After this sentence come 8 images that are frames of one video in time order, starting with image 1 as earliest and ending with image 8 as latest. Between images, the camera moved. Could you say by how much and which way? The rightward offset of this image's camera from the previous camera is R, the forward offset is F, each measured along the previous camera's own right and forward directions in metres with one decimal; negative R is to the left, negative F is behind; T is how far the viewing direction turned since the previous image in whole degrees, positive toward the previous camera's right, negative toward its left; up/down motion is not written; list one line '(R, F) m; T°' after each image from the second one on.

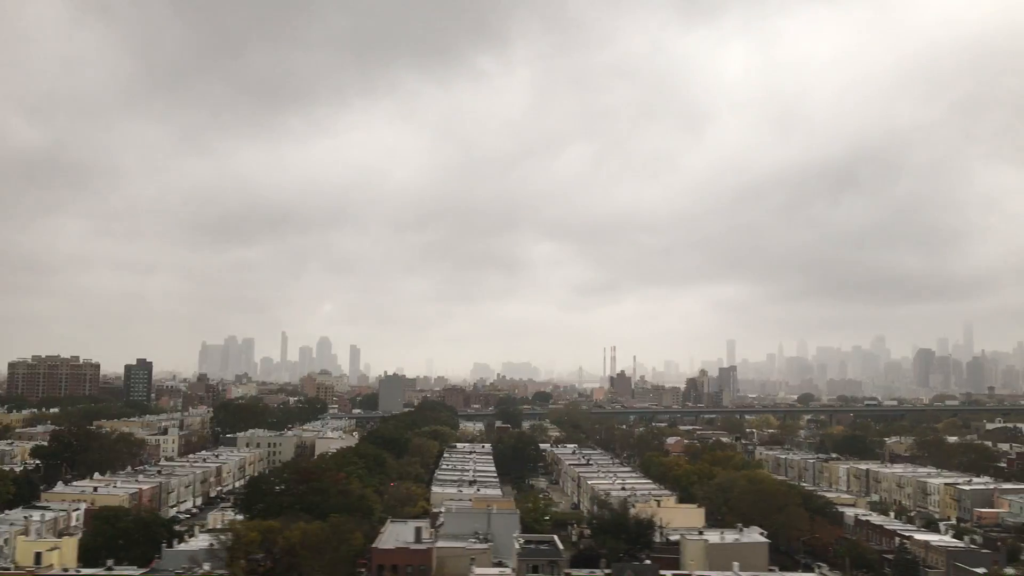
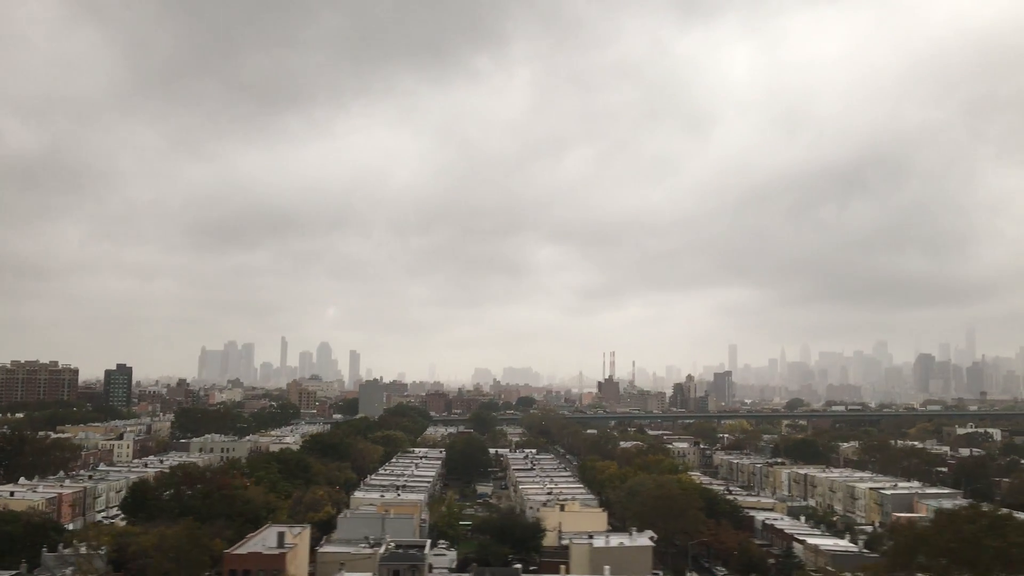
(+2.6, +0.1) m; 0°
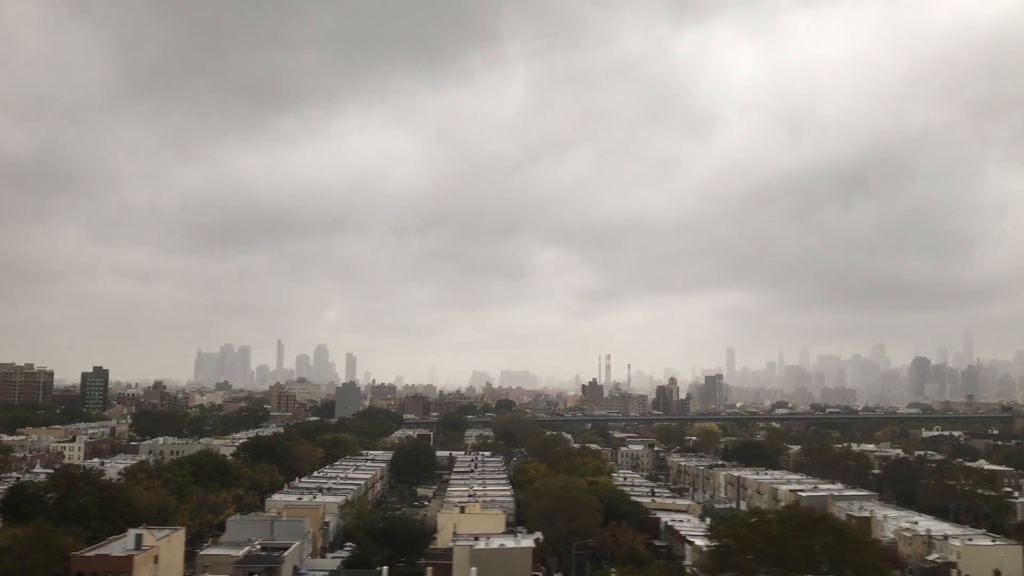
(+2.6, +0.1) m; 0°
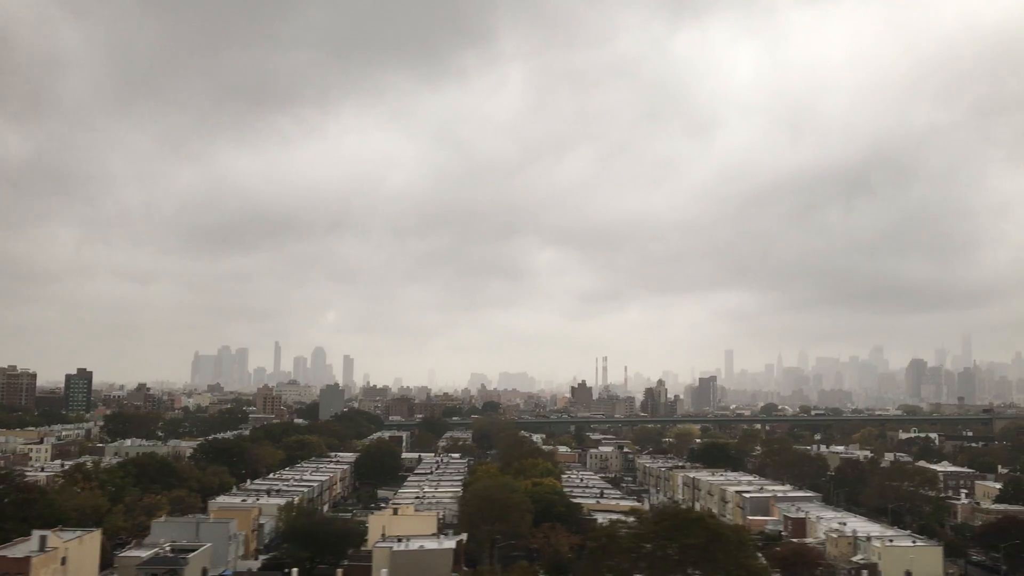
(+1.7, 0.0) m; 0°
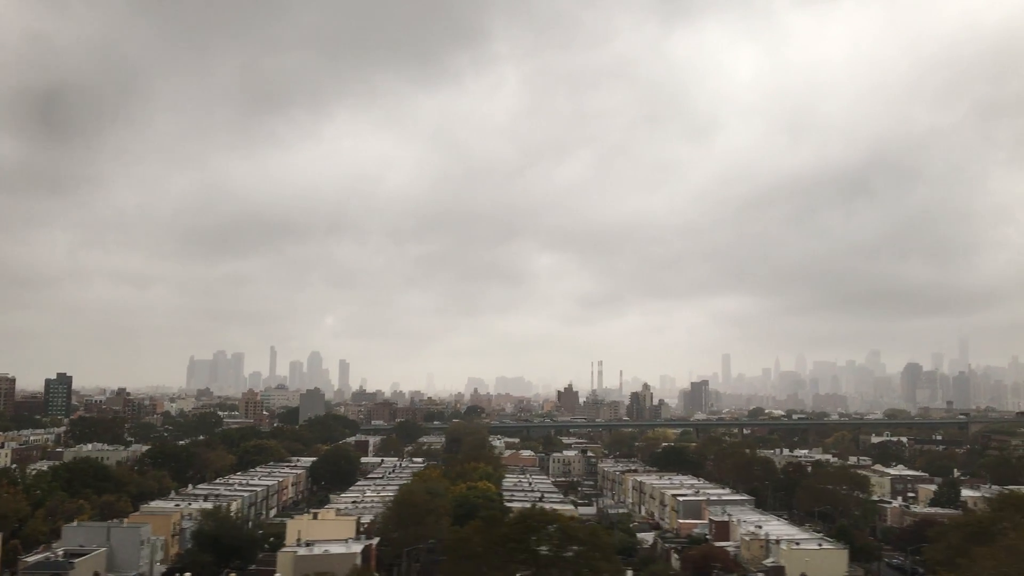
(+2.0, 0.0) m; 0°
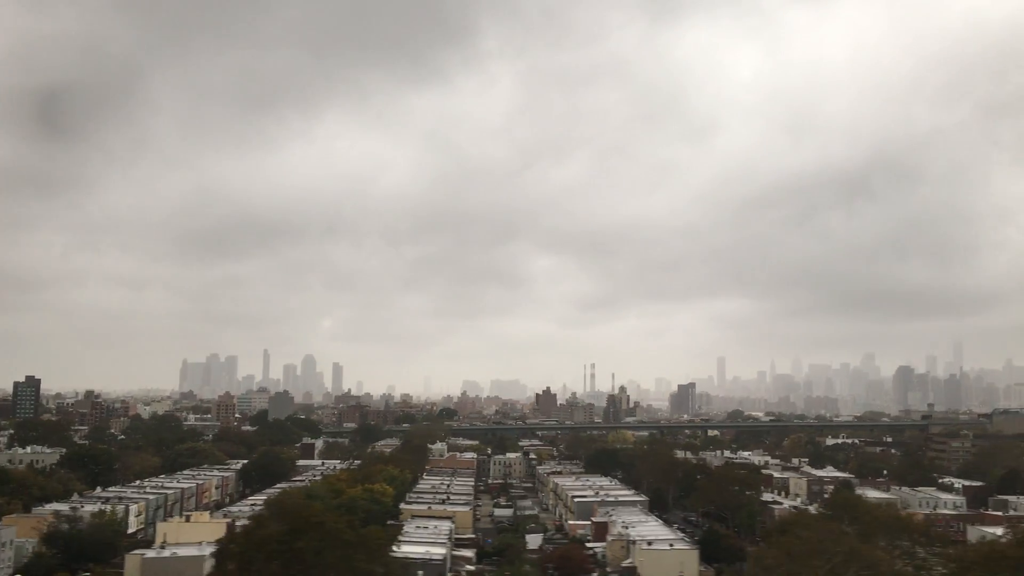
(+3.1, 0.0) m; 0°
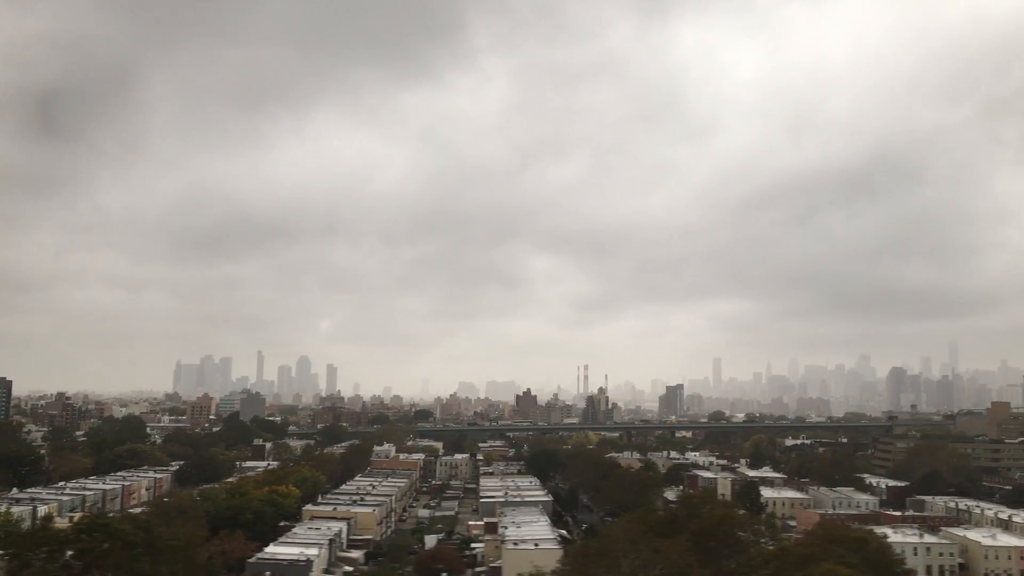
(+2.8, 0.0) m; 0°
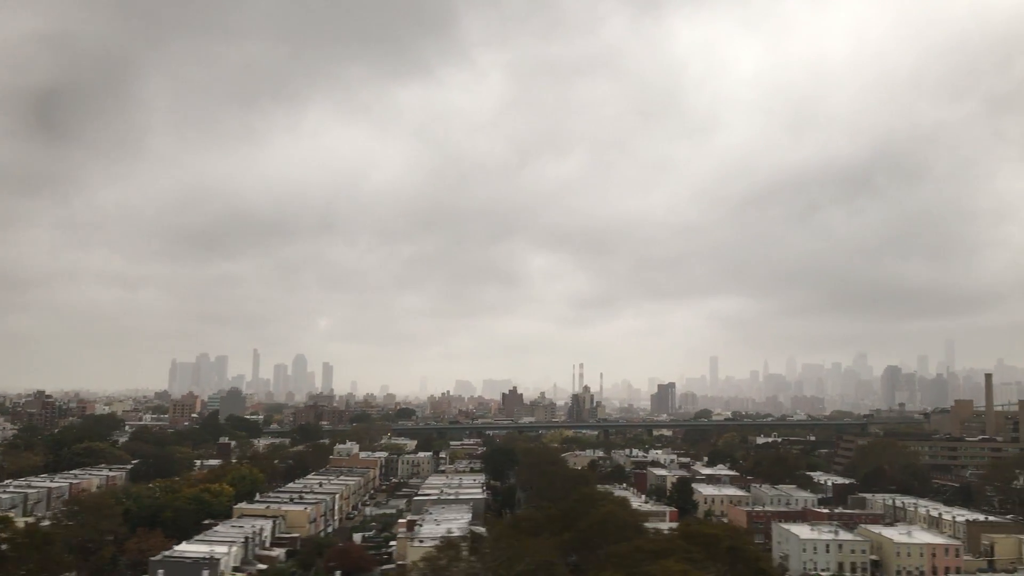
(+2.0, 0.0) m; 0°
